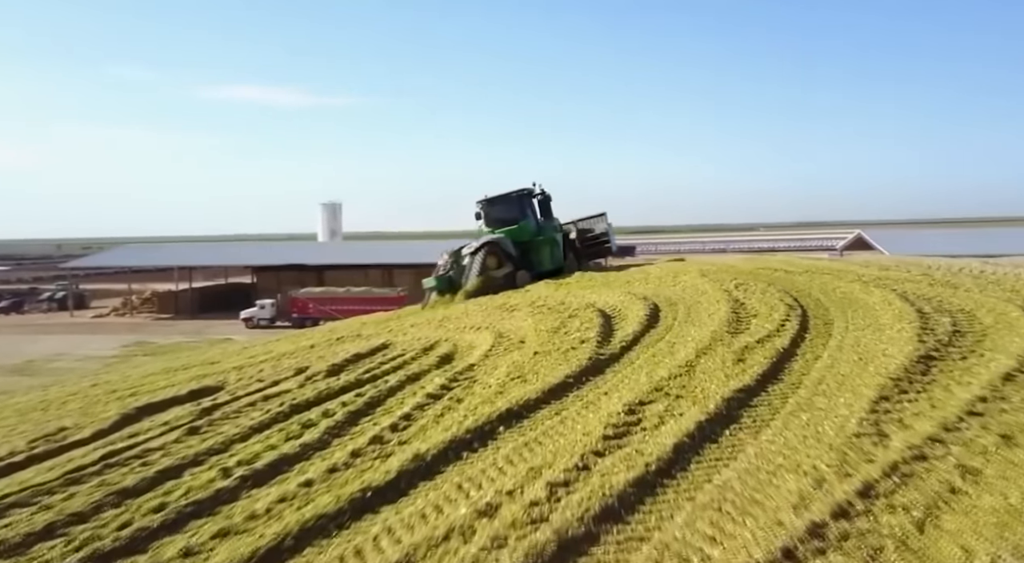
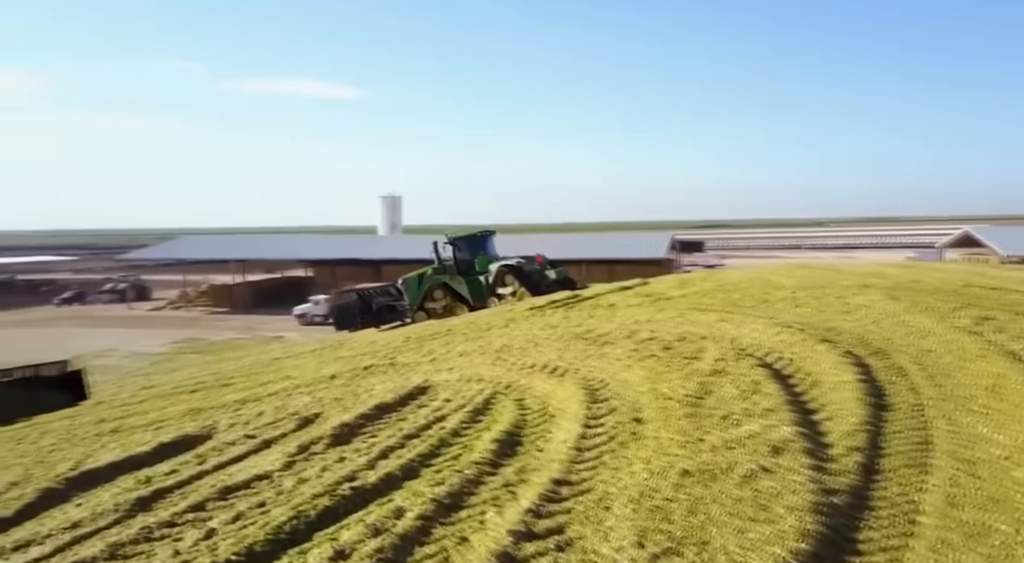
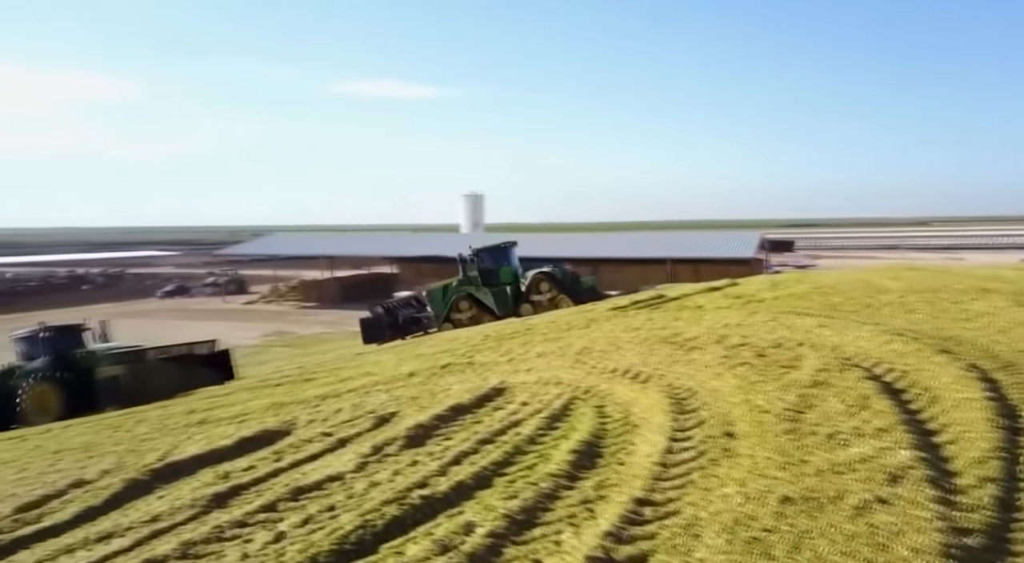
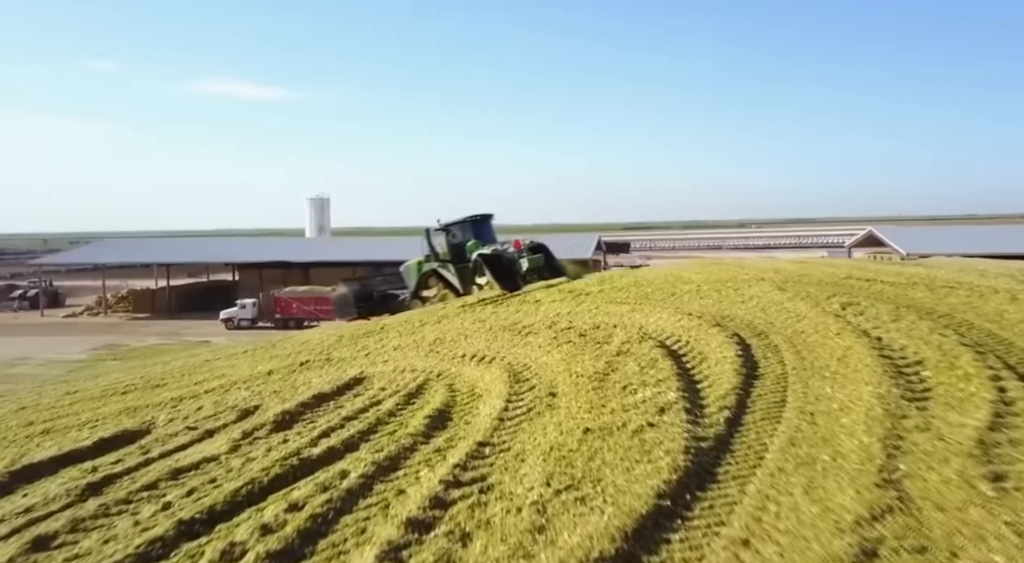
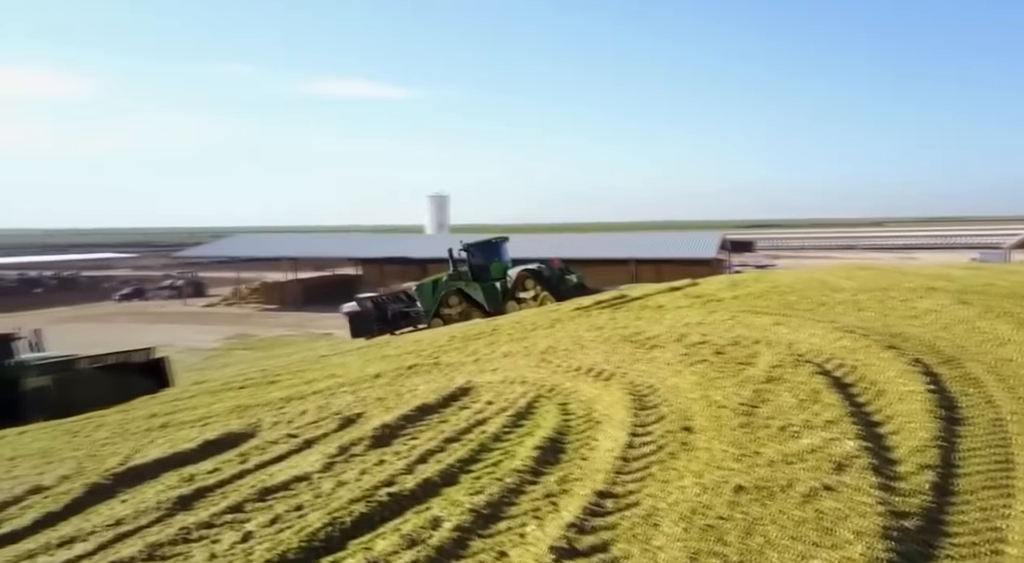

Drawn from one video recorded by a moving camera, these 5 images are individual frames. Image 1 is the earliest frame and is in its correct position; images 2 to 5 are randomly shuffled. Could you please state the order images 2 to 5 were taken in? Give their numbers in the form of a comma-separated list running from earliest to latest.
4, 2, 5, 3
